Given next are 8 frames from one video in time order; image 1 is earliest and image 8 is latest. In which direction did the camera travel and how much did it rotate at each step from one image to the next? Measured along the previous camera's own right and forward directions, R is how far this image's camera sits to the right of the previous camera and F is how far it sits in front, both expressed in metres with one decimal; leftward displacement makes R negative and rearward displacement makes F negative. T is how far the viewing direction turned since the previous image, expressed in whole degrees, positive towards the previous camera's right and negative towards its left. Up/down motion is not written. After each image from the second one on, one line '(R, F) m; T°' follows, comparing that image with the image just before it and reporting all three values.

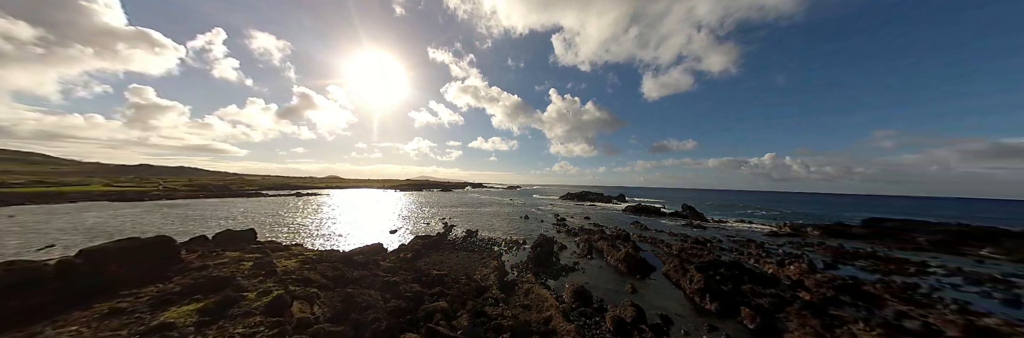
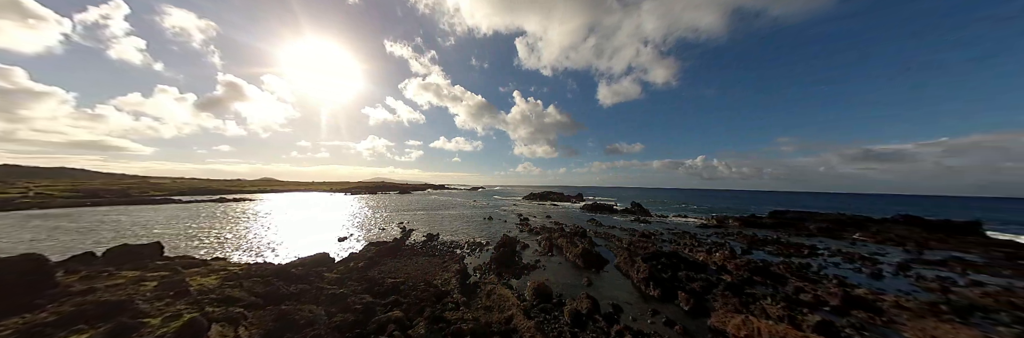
(+0.3, 0.0) m; +9°
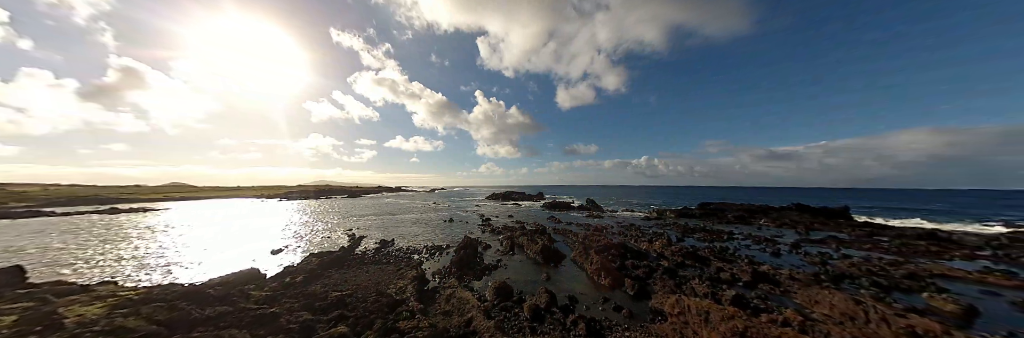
(+0.5, 0.0) m; +9°
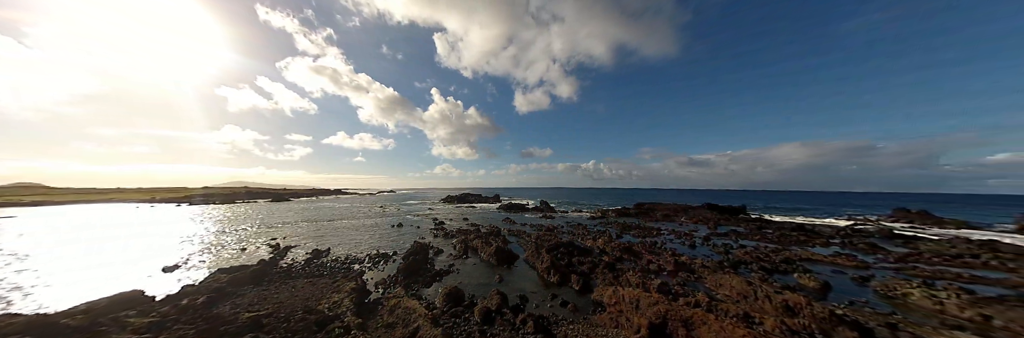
(+0.6, -0.1) m; +10°
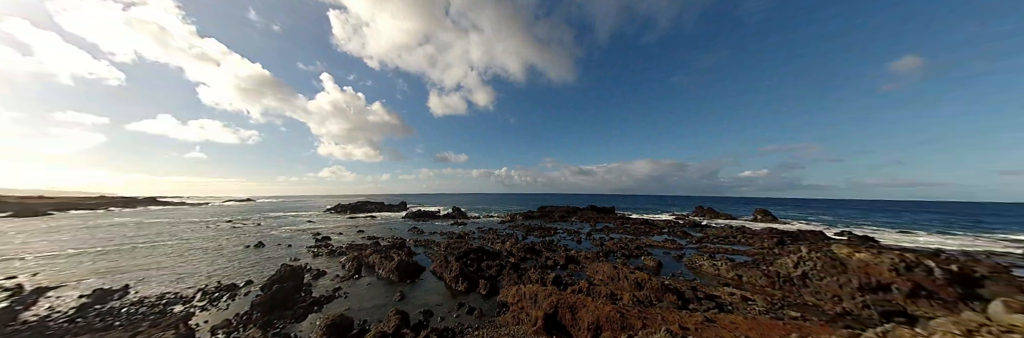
(+0.5, -0.2) m; +21°
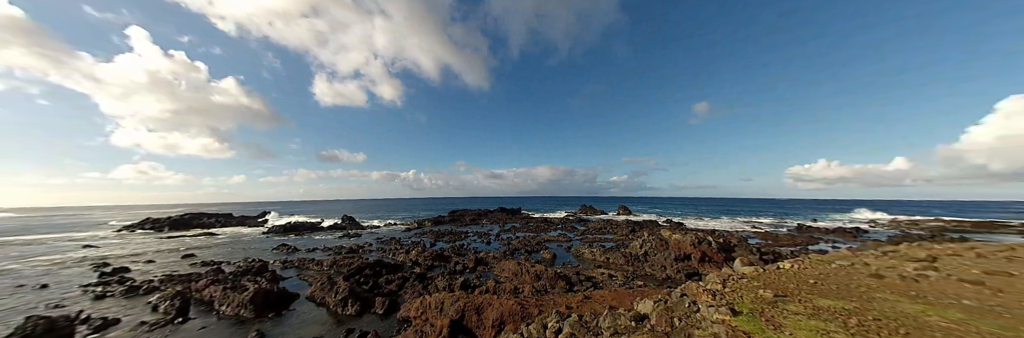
(+0.2, -0.4) m; +22°
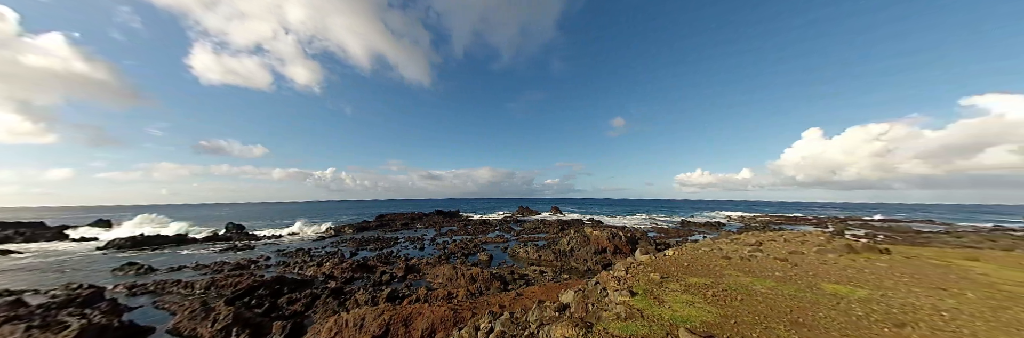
(+0.2, -0.5) m; +15°
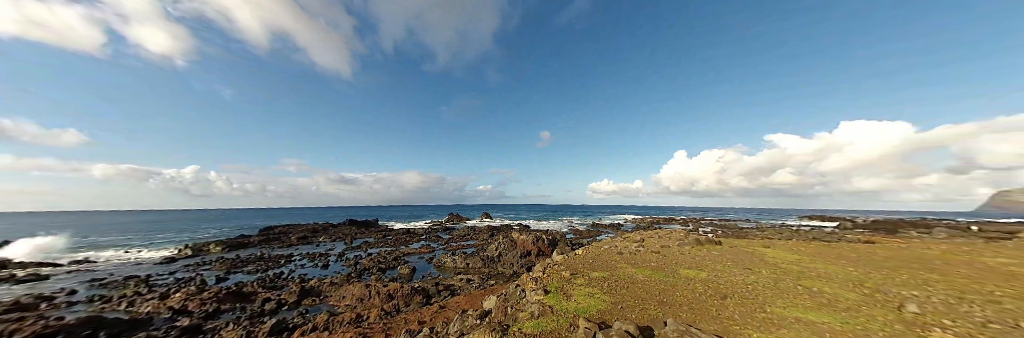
(+0.2, -1.2) m; +17°
